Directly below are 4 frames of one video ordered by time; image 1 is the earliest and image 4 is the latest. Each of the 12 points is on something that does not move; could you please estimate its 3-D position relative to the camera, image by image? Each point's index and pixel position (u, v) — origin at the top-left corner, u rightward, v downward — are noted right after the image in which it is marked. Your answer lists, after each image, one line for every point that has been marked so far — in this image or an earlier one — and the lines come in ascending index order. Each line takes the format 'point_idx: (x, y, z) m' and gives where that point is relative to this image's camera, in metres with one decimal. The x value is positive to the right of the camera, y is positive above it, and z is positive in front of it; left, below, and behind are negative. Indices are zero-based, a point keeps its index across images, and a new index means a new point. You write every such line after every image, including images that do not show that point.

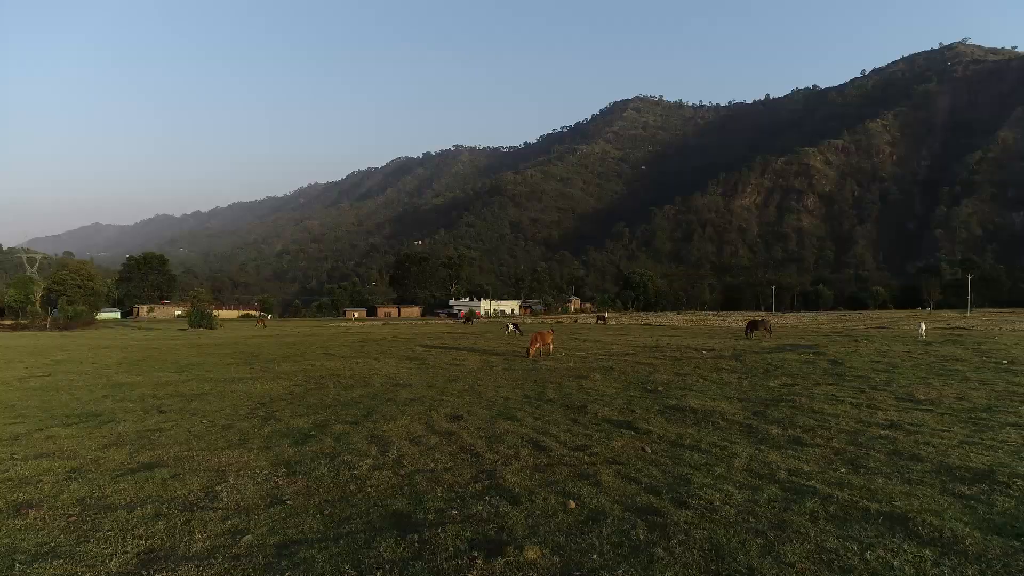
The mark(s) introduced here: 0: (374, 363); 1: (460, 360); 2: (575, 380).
0: (-4.7, -2.6, +18.9) m
1: (-1.8, -2.6, +19.5) m
2: (+1.4, -2.0, +11.9) m
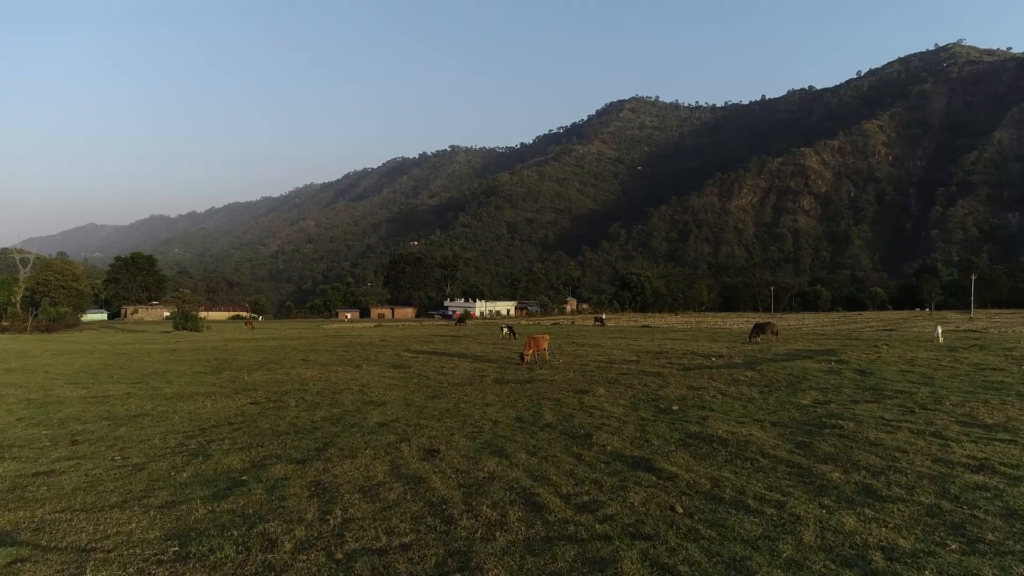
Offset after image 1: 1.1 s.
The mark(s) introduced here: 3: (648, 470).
0: (-4.9, -2.6, +17.3) m
1: (-2.0, -2.6, +18.0) m
2: (+1.2, -2.1, +10.4) m
3: (+1.4, -1.9, +5.7) m
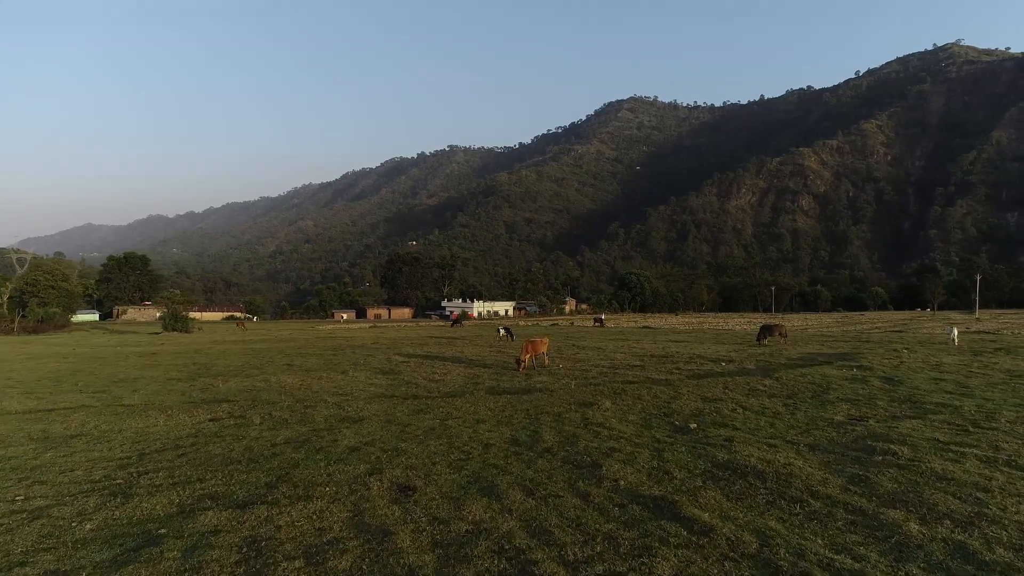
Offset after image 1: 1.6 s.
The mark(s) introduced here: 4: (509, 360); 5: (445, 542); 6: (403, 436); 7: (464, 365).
0: (-5.0, -2.7, +16.1) m
1: (-2.1, -2.6, +16.8) m
2: (+1.1, -2.1, +9.2) m
3: (+1.3, -1.9, +4.5) m
4: (-0.1, -2.6, +19.5) m
5: (-0.5, -1.9, +4.2) m
6: (-1.5, -2.1, +7.6) m
7: (-1.6, -2.6, +18.6) m
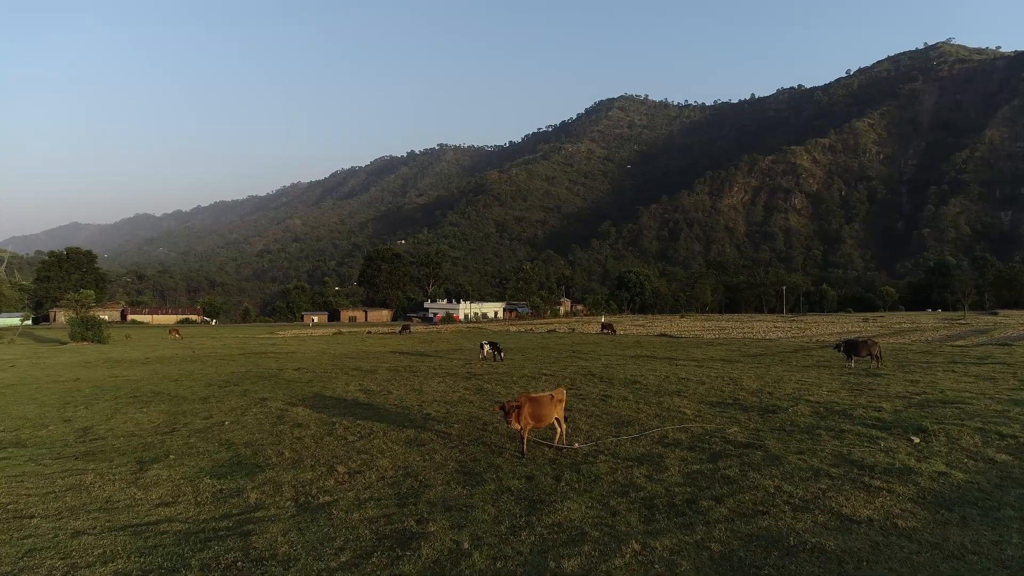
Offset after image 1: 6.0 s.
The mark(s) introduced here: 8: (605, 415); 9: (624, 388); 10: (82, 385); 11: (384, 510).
0: (-5.2, -2.7, +7.1) m
1: (-2.4, -2.7, +7.8) m
2: (+1.0, -2.1, +0.3) m
3: (+1.3, -1.9, -4.4) m
4: (-0.4, -2.6, +10.5) m
5: (-0.5, -1.9, -4.8) m
6: (-1.6, -2.1, -1.4) m
7: (-1.9, -2.6, +9.6) m
8: (+1.9, -2.6, +11.3) m
9: (+3.0, -2.7, +14.9) m
10: (-13.2, -3.1, +17.3) m
11: (-1.6, -2.6, +6.5) m
